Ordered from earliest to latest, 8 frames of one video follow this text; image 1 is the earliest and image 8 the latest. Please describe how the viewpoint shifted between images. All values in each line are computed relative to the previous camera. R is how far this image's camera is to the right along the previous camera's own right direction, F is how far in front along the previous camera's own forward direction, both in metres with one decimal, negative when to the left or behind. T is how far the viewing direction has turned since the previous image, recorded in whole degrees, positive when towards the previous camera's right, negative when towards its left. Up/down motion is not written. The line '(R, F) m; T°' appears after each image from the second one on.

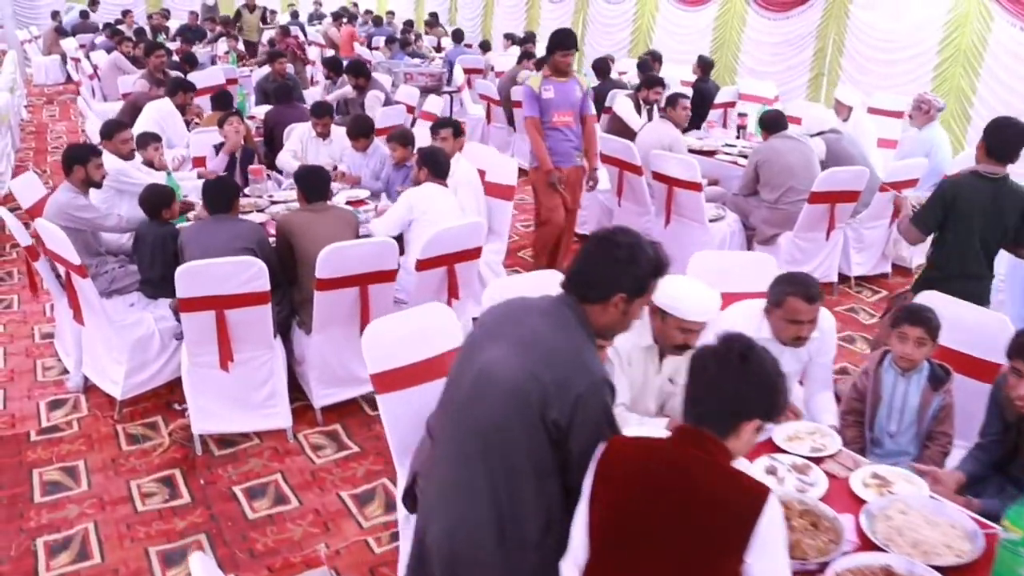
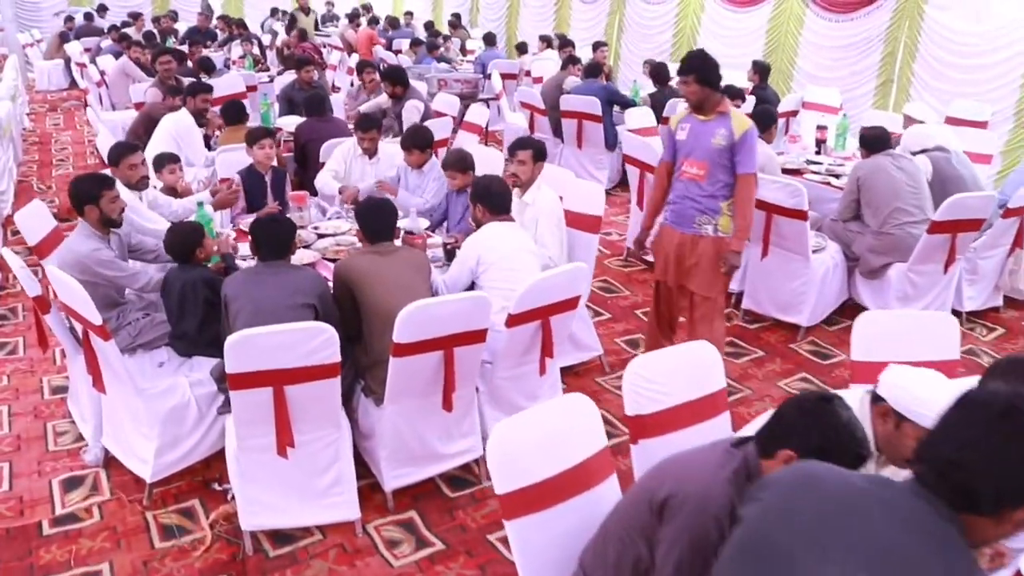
(-0.4, +0.6) m; 0°
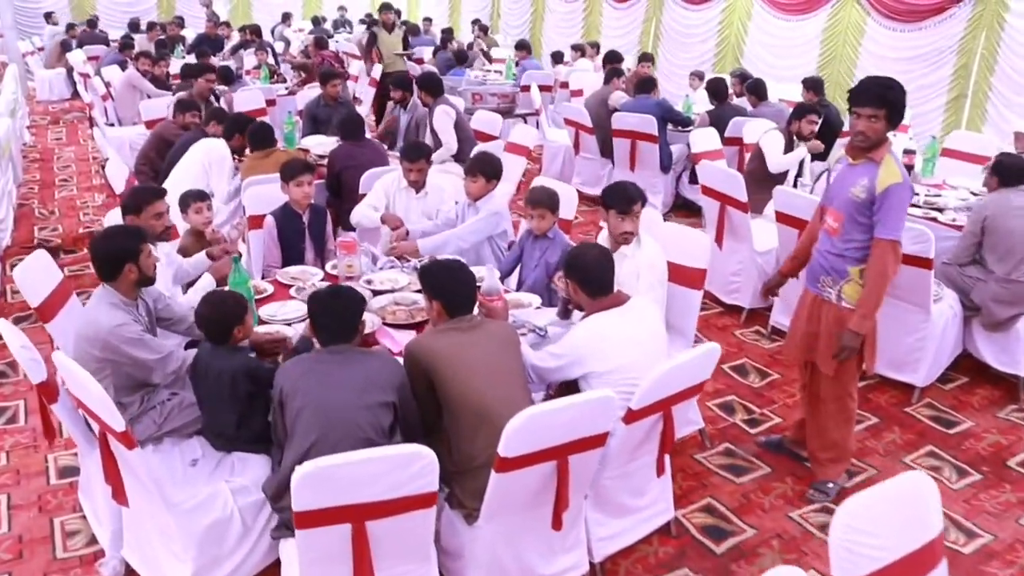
(-0.3, +0.6) m; 0°
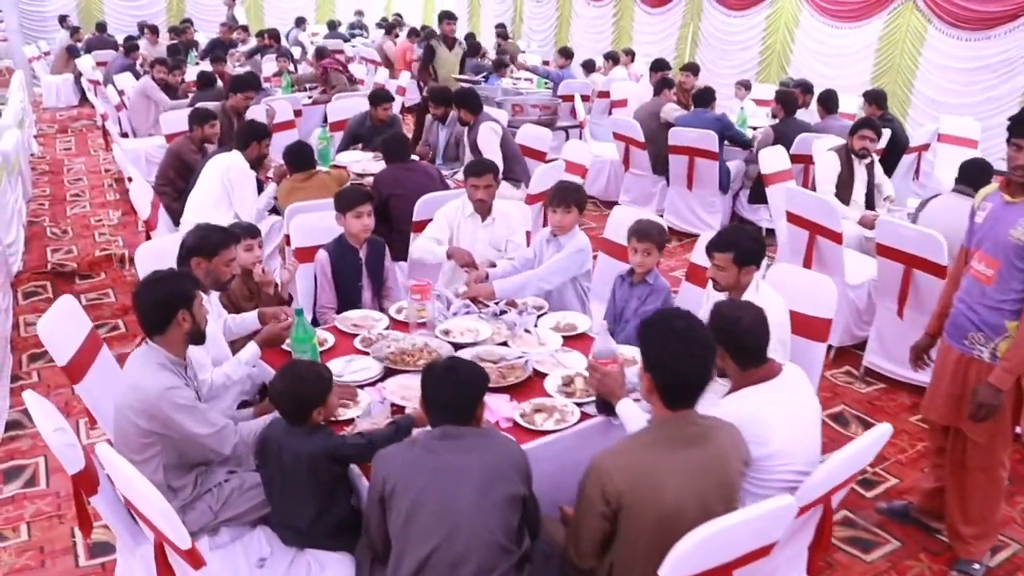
(-0.3, +0.4) m; 0°
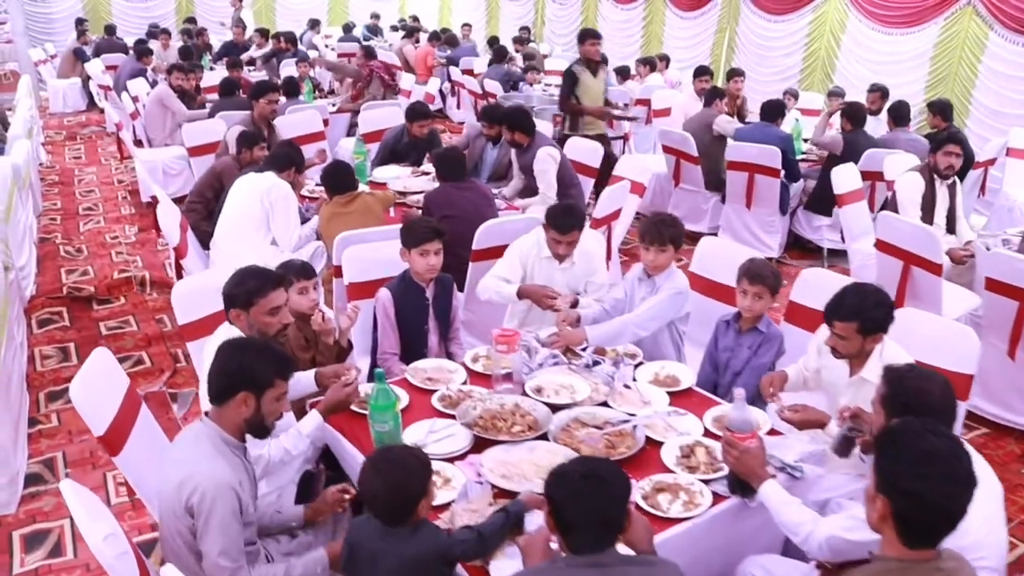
(-0.3, +0.4) m; 0°
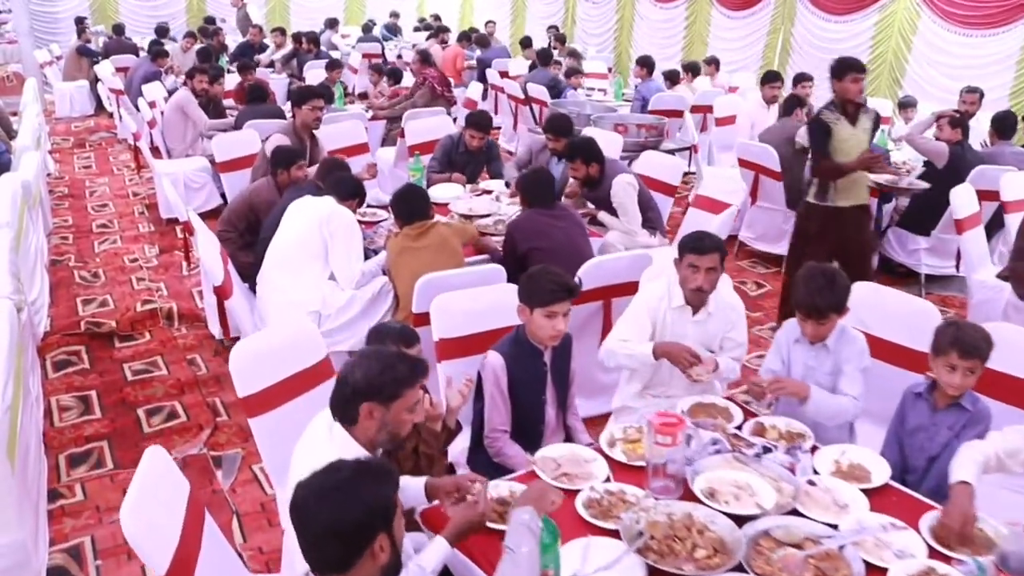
(-0.4, +0.5) m; 0°
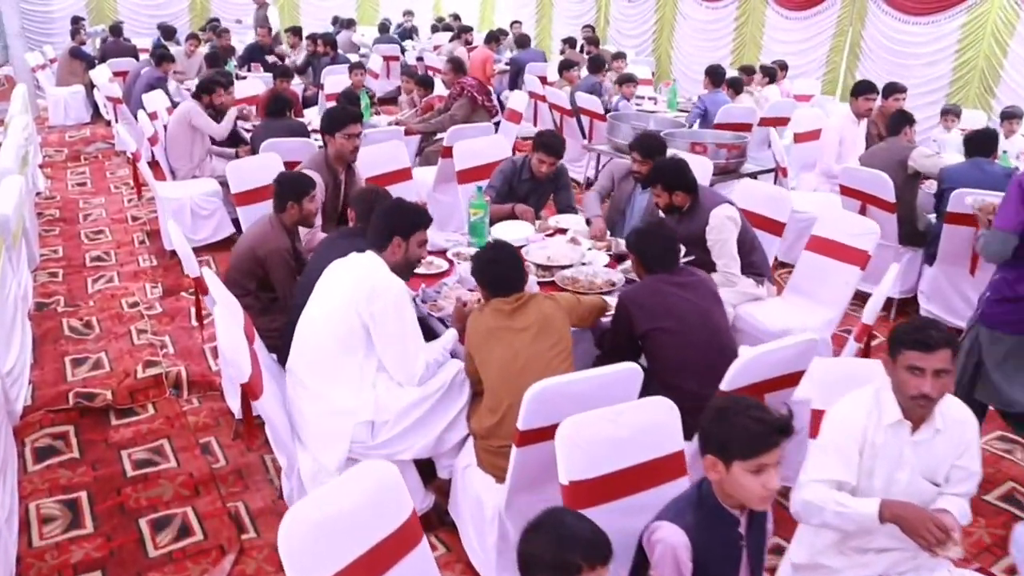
(-0.3, +0.8) m; 0°
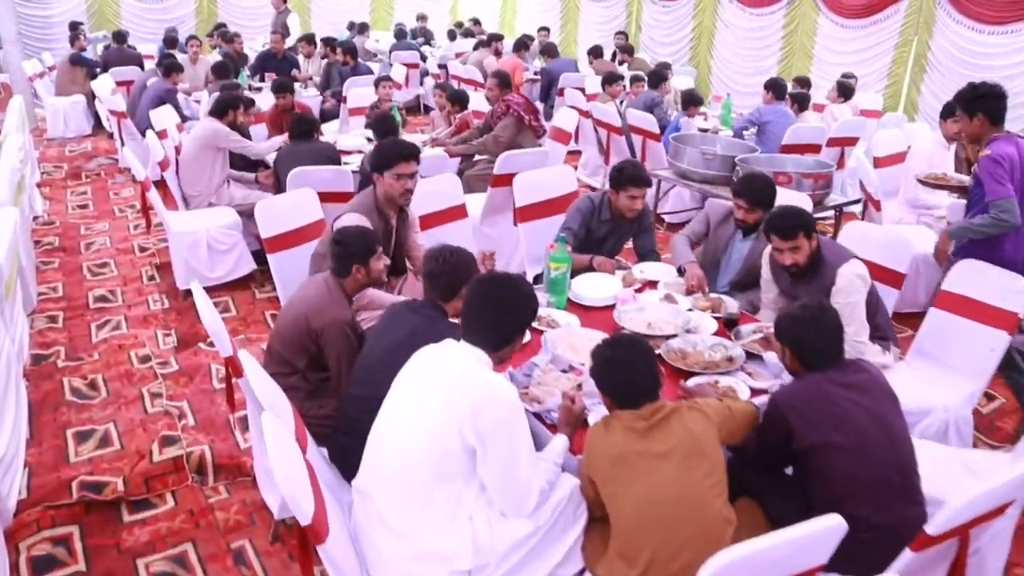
(-0.3, +0.5) m; 0°
